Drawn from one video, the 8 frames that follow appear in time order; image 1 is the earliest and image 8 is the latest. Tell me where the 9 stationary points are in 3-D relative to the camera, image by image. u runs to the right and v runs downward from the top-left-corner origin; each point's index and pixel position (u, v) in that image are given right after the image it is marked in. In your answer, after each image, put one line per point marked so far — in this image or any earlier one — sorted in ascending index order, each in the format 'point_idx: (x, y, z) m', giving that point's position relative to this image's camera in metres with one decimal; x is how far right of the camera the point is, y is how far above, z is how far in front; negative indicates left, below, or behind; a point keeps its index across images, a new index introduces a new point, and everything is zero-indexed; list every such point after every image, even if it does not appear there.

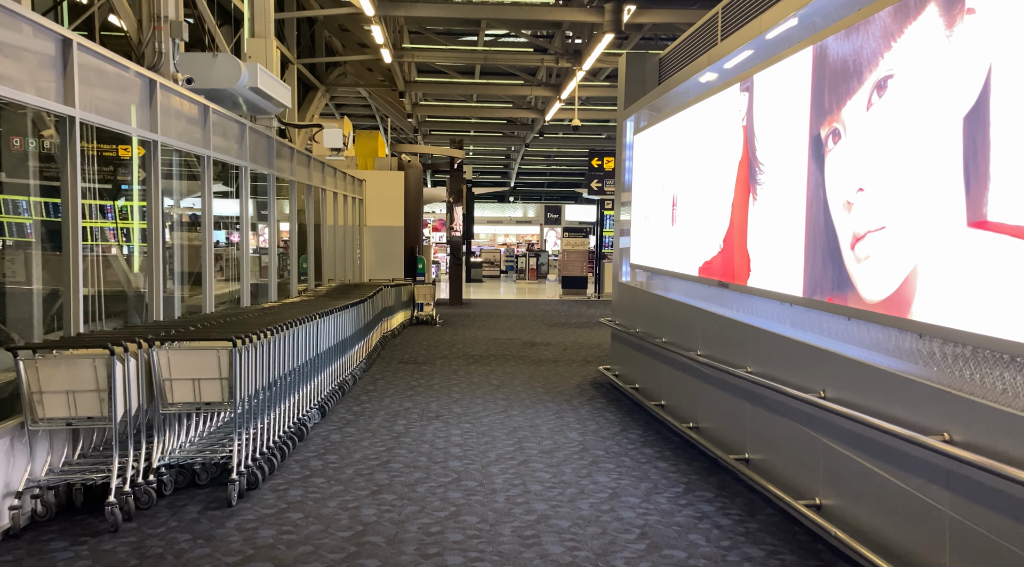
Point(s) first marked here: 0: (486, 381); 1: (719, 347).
0: (-0.3, -0.9, +8.2) m
1: (+1.2, -0.4, +4.8) m
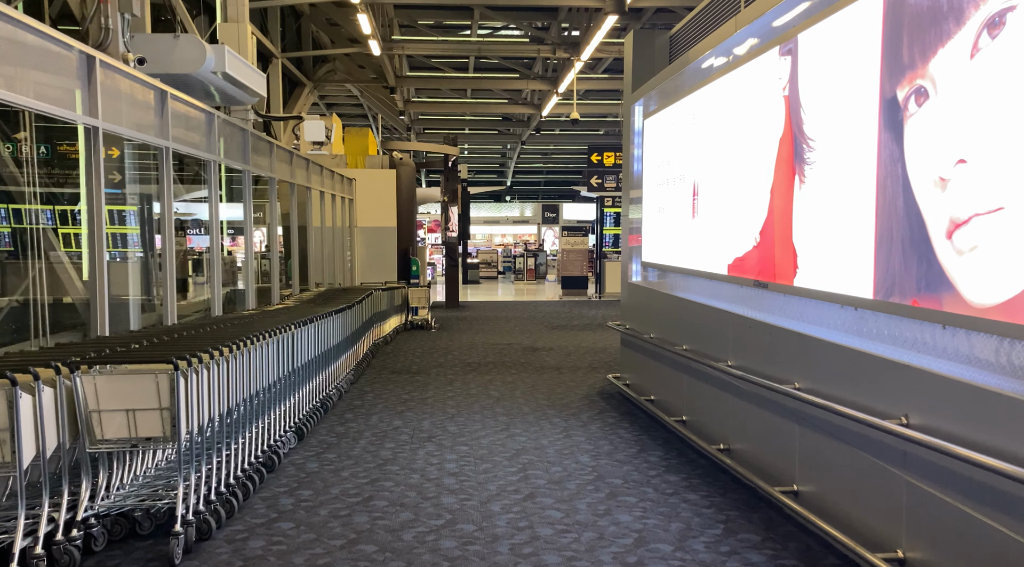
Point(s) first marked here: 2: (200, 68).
0: (-0.2, -1.0, +7.5) m
1: (+1.2, -0.4, +4.1) m
2: (-2.3, +1.6, +6.1) m
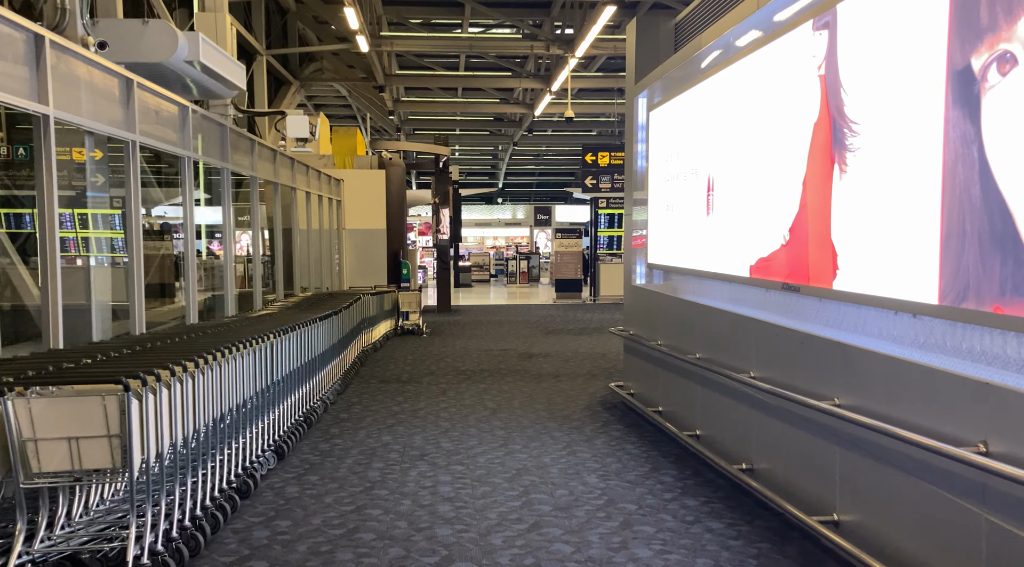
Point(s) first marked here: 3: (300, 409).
0: (-0.3, -1.0, +7.1) m
1: (+1.2, -0.4, +3.7) m
2: (-2.3, +1.5, +5.7) m
3: (-1.5, -0.9, +5.9) m
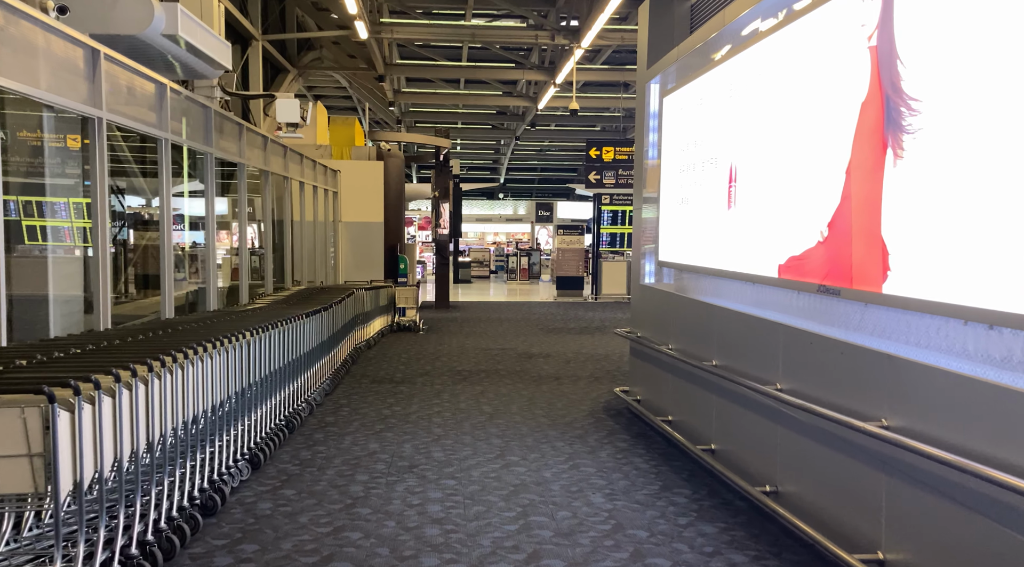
0: (-0.3, -1.0, +6.6) m
1: (+1.2, -0.4, +3.3) m
2: (-2.3, +1.6, +5.3) m
3: (-1.5, -0.8, +5.5) m
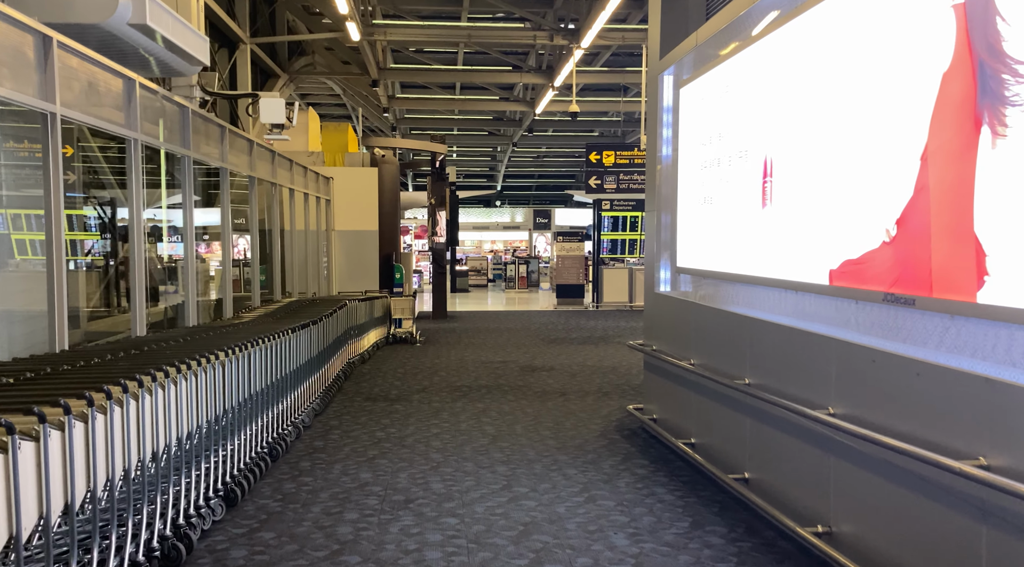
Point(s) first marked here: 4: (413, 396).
0: (-0.3, -1.0, +6.1) m
1: (+1.2, -0.4, +2.8) m
2: (-2.2, +1.5, +4.8) m
3: (-1.4, -0.9, +4.9) m
4: (-0.9, -1.0, +7.5) m
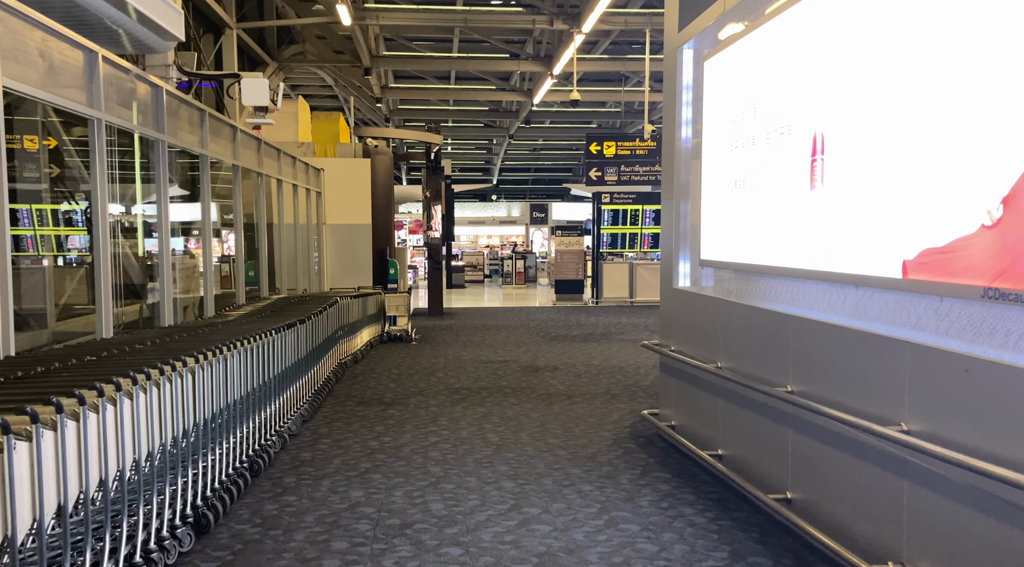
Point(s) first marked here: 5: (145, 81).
0: (-0.2, -1.0, +5.6) m
1: (+1.3, -0.4, +2.3) m
2: (-2.2, +1.5, +4.2) m
3: (-1.4, -0.9, +4.4) m
4: (-0.8, -1.0, +7.0) m
5: (-2.6, +1.4, +5.9) m
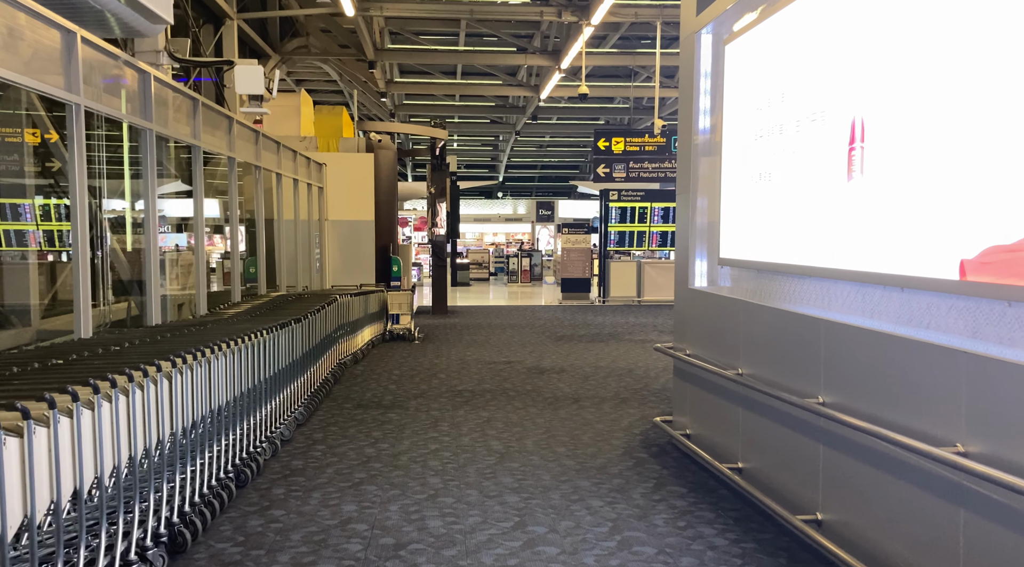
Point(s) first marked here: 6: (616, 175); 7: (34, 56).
0: (-0.2, -1.0, +5.3) m
1: (+1.3, -0.4, +2.0) m
2: (-2.2, +1.5, +3.9) m
3: (-1.4, -0.9, +4.1) m
4: (-0.8, -0.9, +6.7) m
5: (-2.5, +1.4, +5.6) m
6: (+2.0, +2.1, +16.3) m
7: (-2.4, +1.2, +4.3) m
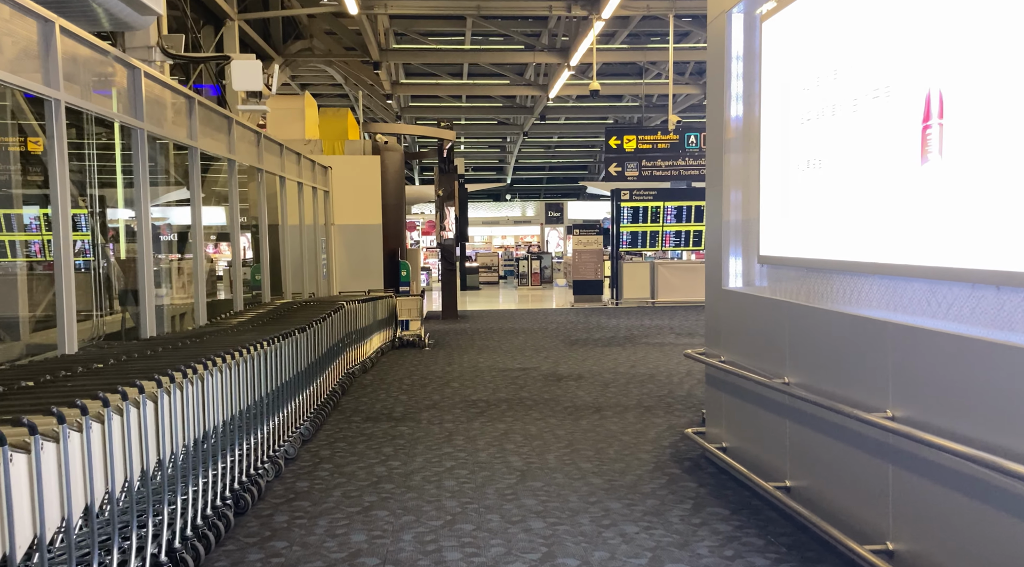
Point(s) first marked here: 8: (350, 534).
0: (-0.1, -1.0, +5.0) m
1: (+1.4, -0.4, +1.6) m
2: (-2.1, +1.5, +3.6) m
3: (-1.3, -0.9, +3.8) m
4: (-0.7, -1.0, +6.3) m
5: (-2.4, +1.4, +5.3) m
6: (+2.2, +2.1, +15.9) m
7: (-2.4, +1.1, +4.0) m
8: (-0.7, -1.1, +3.6) m
